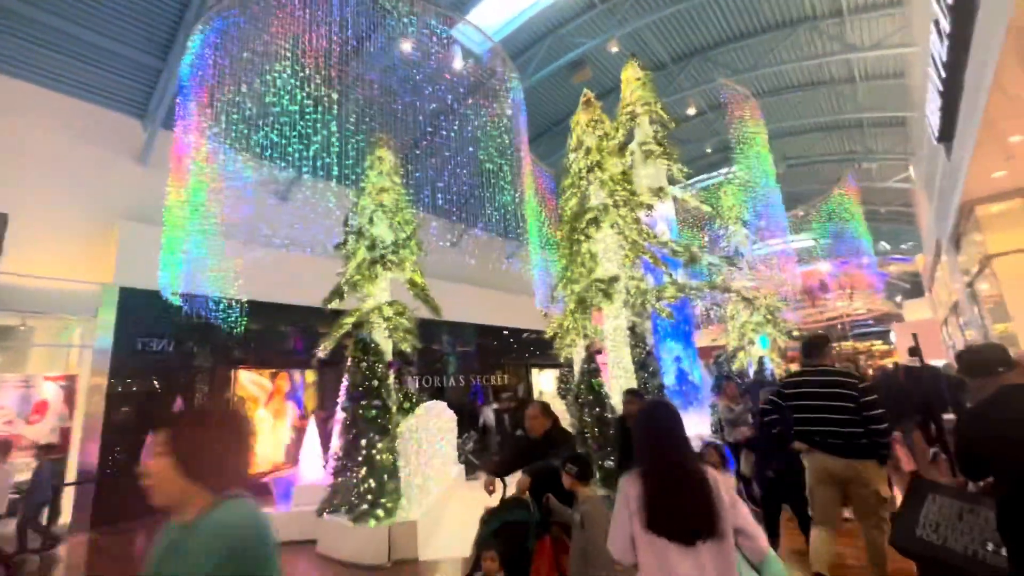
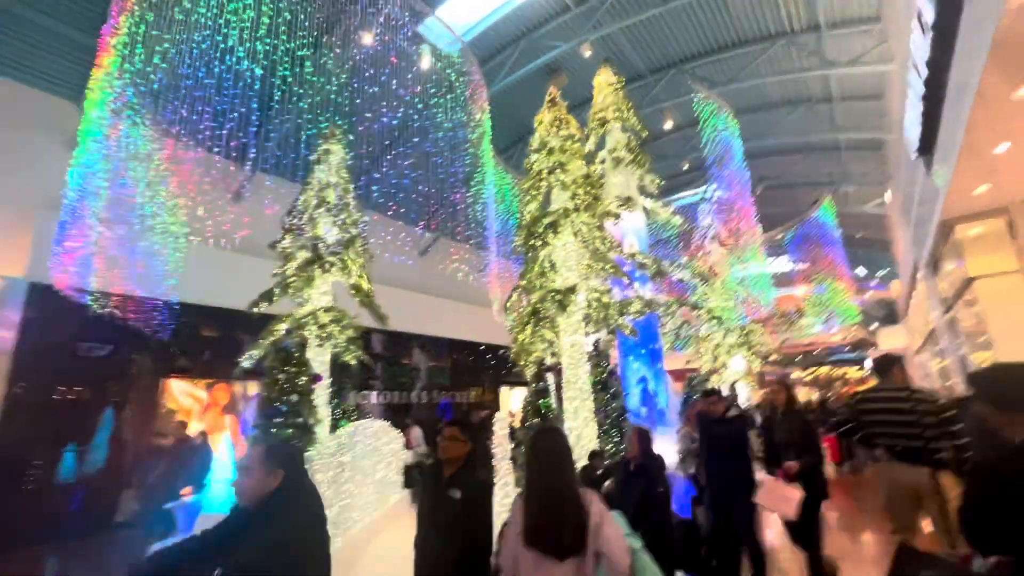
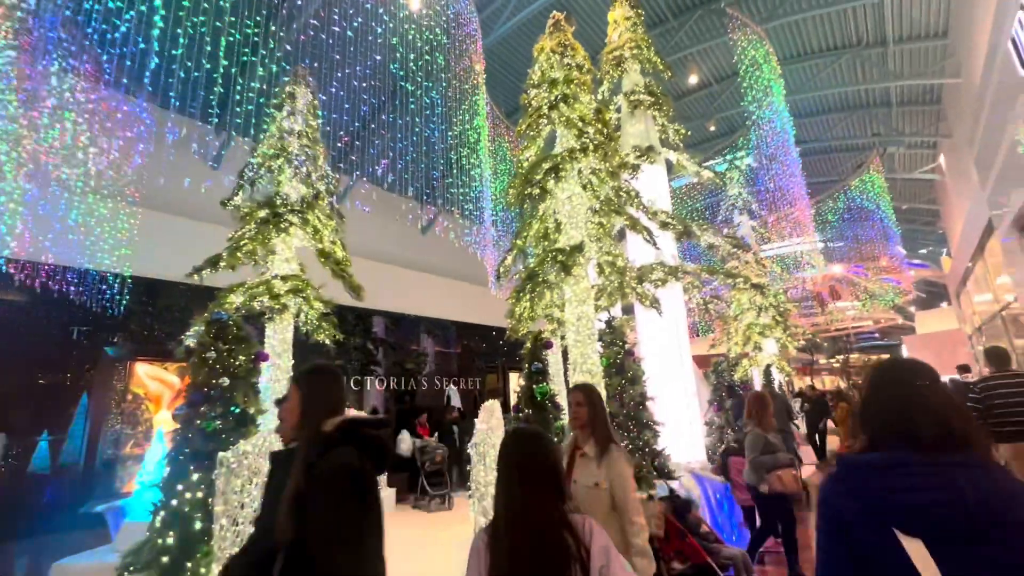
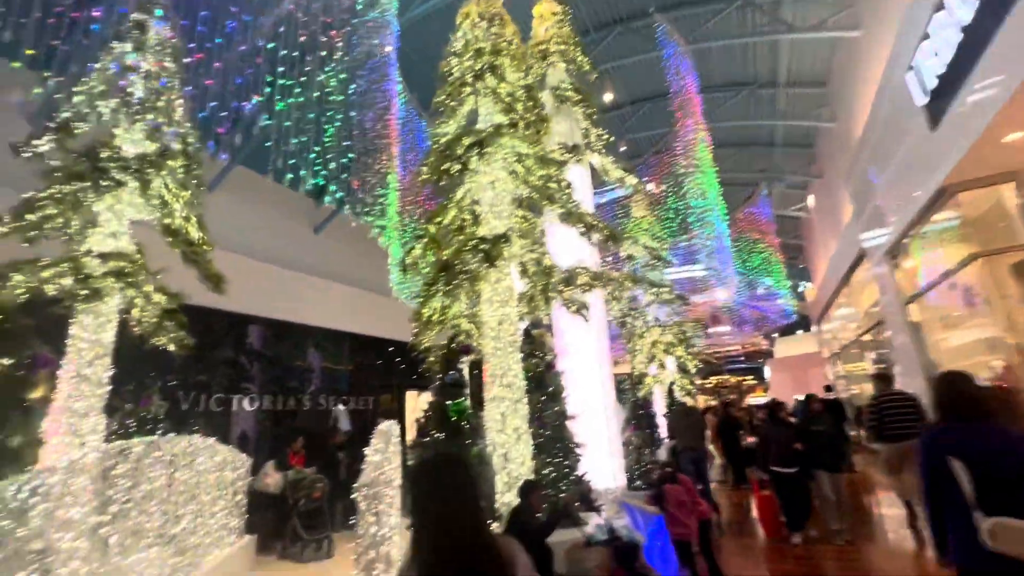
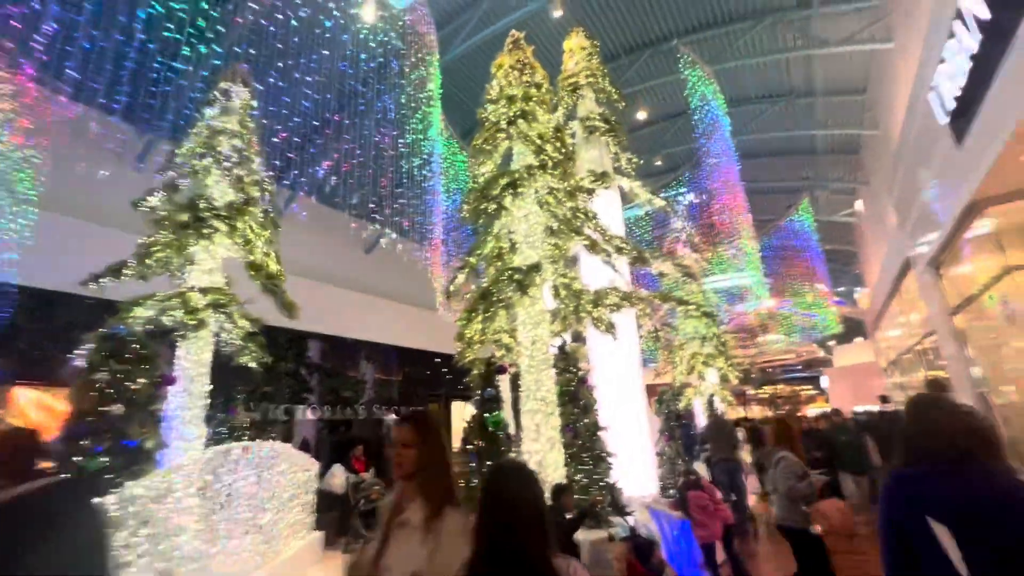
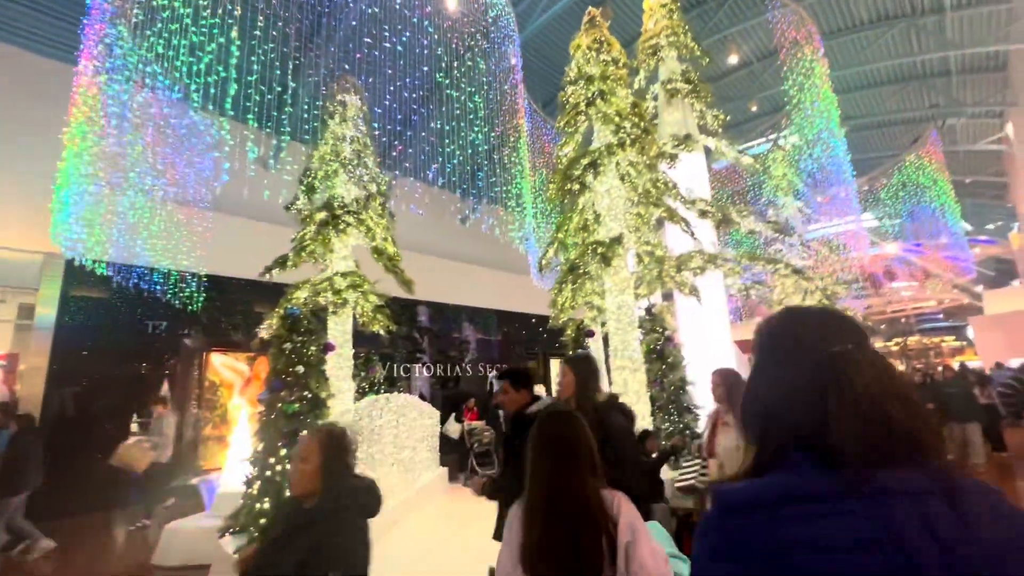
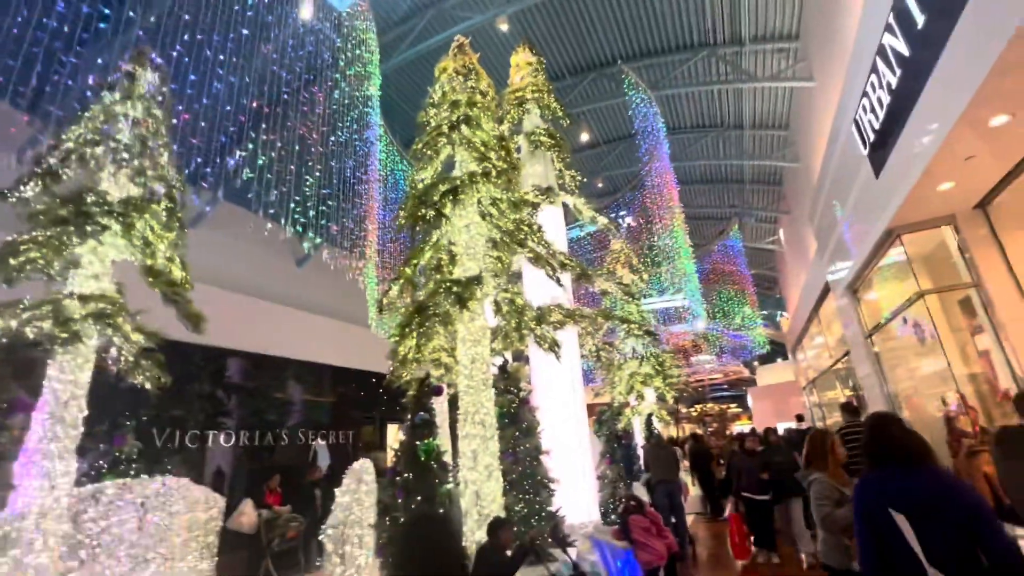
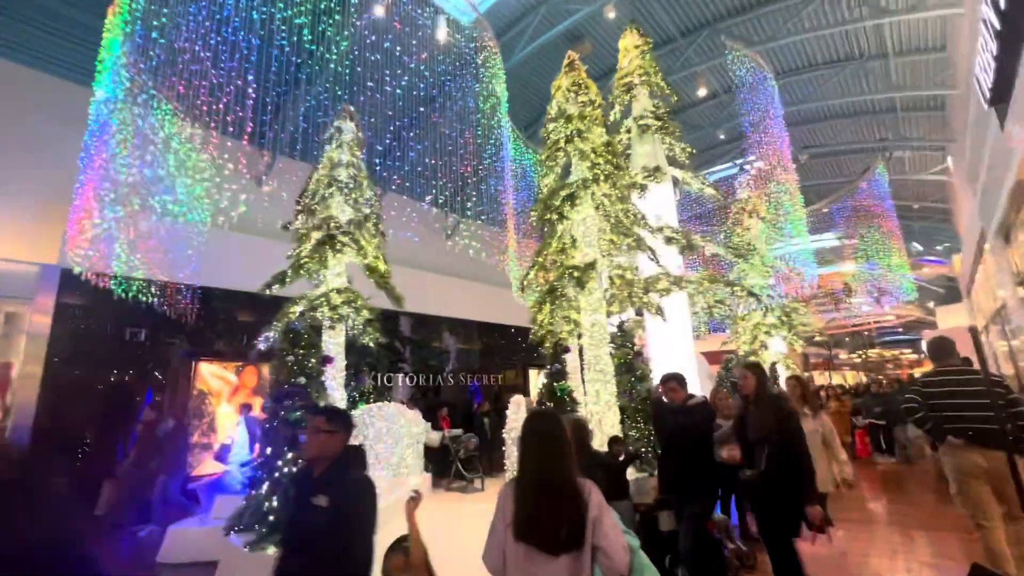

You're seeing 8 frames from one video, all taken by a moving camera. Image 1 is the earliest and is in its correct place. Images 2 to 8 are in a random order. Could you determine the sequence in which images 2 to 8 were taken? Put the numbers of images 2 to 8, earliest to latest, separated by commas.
2, 8, 6, 3, 5, 7, 4
